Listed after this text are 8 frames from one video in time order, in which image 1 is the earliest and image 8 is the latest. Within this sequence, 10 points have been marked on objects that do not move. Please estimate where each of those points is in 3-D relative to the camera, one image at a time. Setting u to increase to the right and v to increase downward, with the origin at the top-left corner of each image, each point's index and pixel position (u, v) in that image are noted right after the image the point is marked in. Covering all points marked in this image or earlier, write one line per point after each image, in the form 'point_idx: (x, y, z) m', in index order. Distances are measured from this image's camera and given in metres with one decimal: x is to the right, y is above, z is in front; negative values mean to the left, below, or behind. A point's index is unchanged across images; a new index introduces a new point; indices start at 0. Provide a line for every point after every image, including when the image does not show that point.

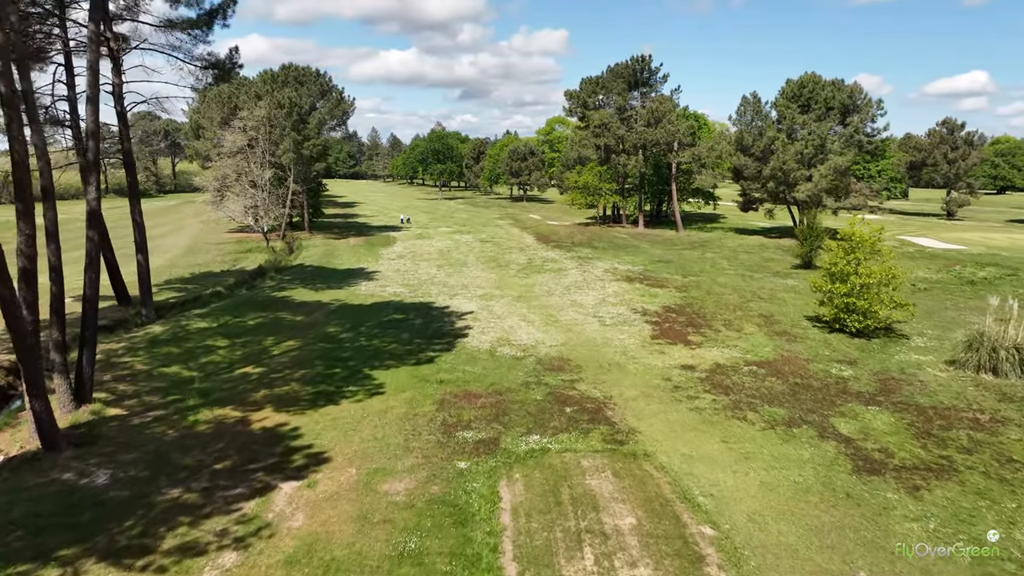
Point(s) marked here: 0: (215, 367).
0: (-8.0, -2.1, +18.1) m
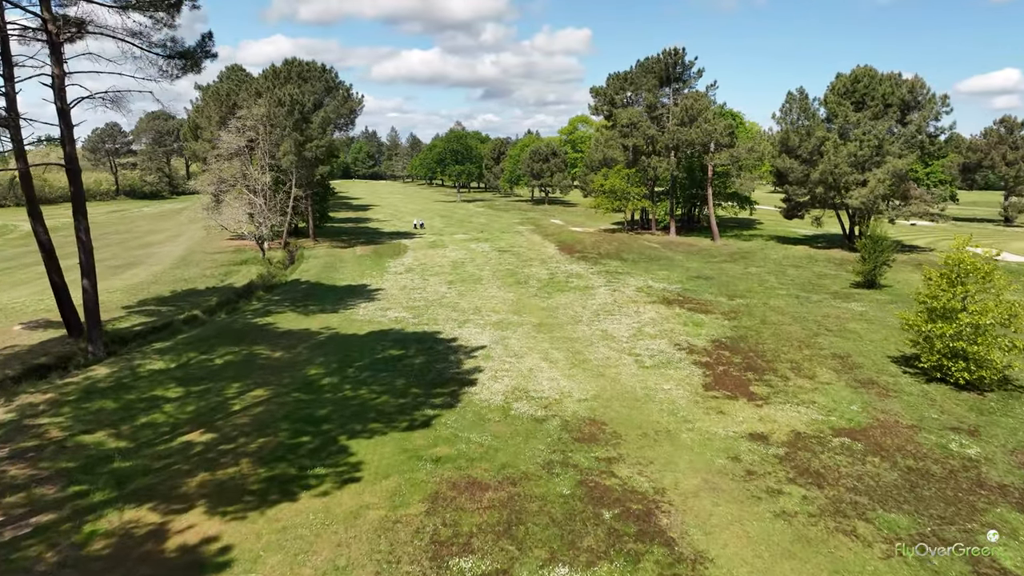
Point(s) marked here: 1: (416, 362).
0: (-7.6, -3.1, +14.3) m
1: (-2.8, -2.2, +19.8) m
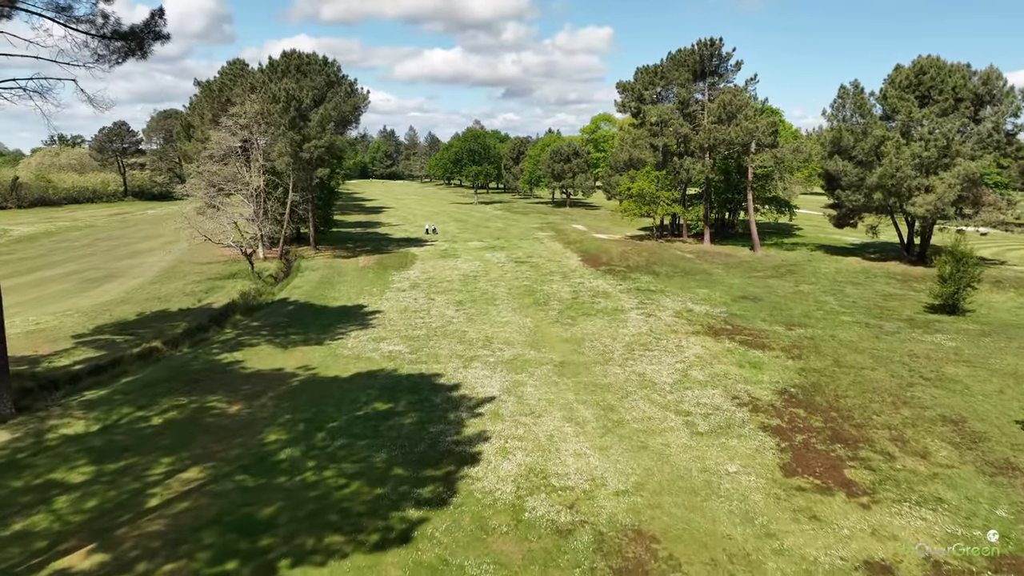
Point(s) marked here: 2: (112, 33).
0: (-7.4, -4.0, +10.2) m
1: (-2.5, -3.1, +15.6) m
2: (-10.0, +6.4, +16.8) m
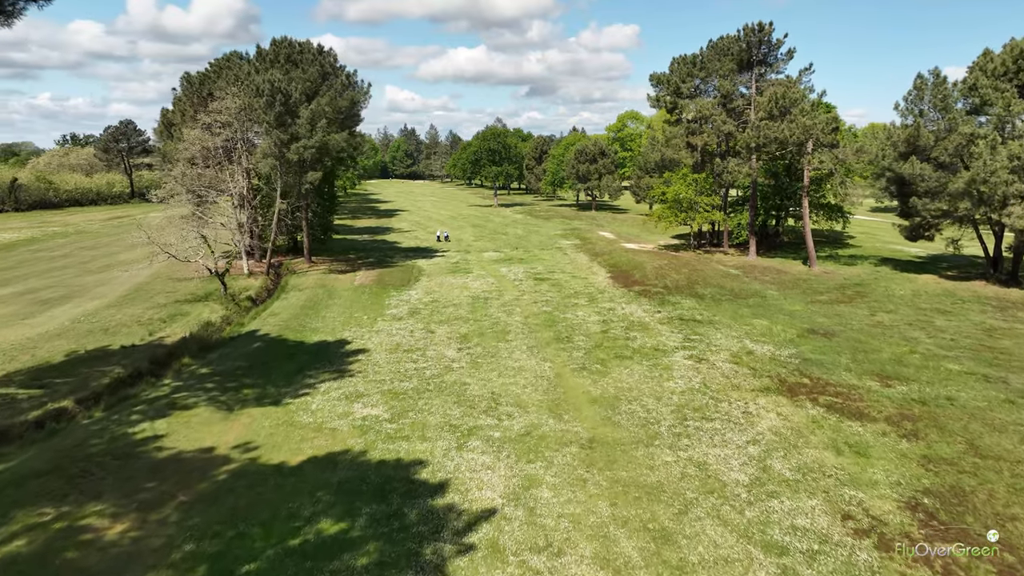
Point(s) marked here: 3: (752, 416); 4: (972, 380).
0: (-7.5, -5.1, +5.1) m
1: (-2.4, -4.3, +10.4) m
2: (-9.8, +5.2, +11.8) m
3: (+6.0, -3.1, +16.8) m
4: (+13.2, -2.6, +19.4) m
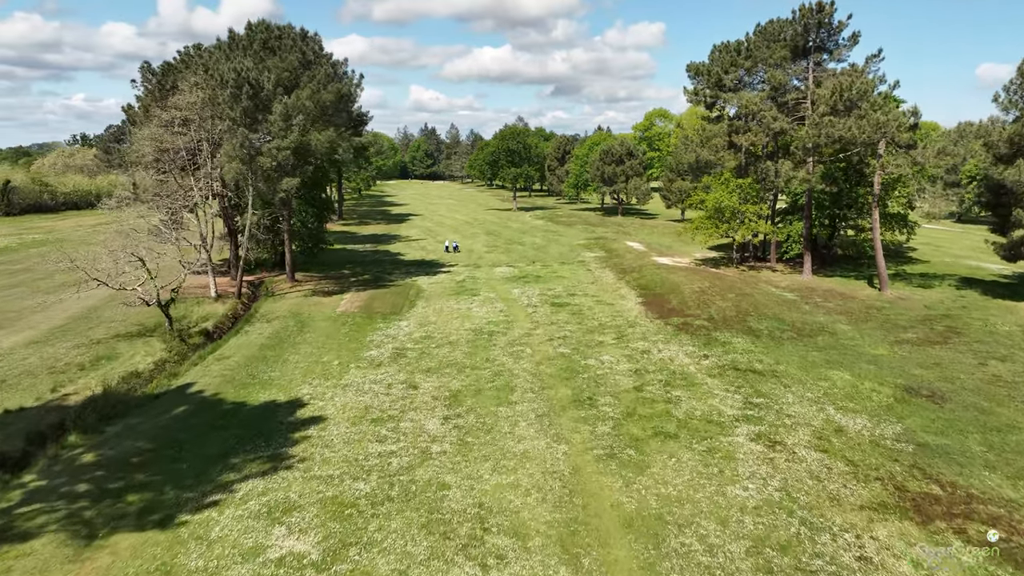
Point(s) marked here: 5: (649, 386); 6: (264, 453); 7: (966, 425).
0: (-8.1, -6.4, -0.4) m
1: (-2.8, -5.6, +4.7) m
2: (-10.0, +4.0, +6.4) m
3: (+5.8, -4.4, +10.8) m
4: (+13.1, -4.0, +13.2) m
5: (+4.1, -2.8, +20.0) m
6: (-5.6, -3.7, +15.3) m
7: (+11.2, -3.4, +16.6) m
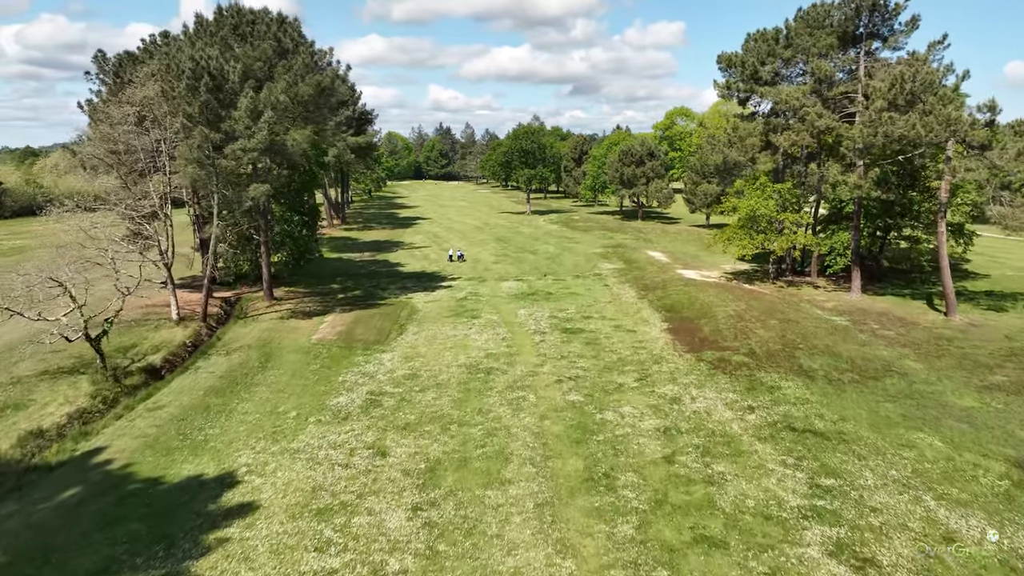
0: (-8.7, -7.3, -4.4) m
1: (-3.3, -6.5, +0.5) m
2: (-10.5, +3.1, +2.4) m
3: (+5.5, -5.4, +6.4) m
4: (+12.9, -5.0, +8.6) m
5: (+4.0, -3.8, +15.6) m
6: (-5.8, -4.6, +11.2) m
7: (+11.0, -4.4, +12.0) m
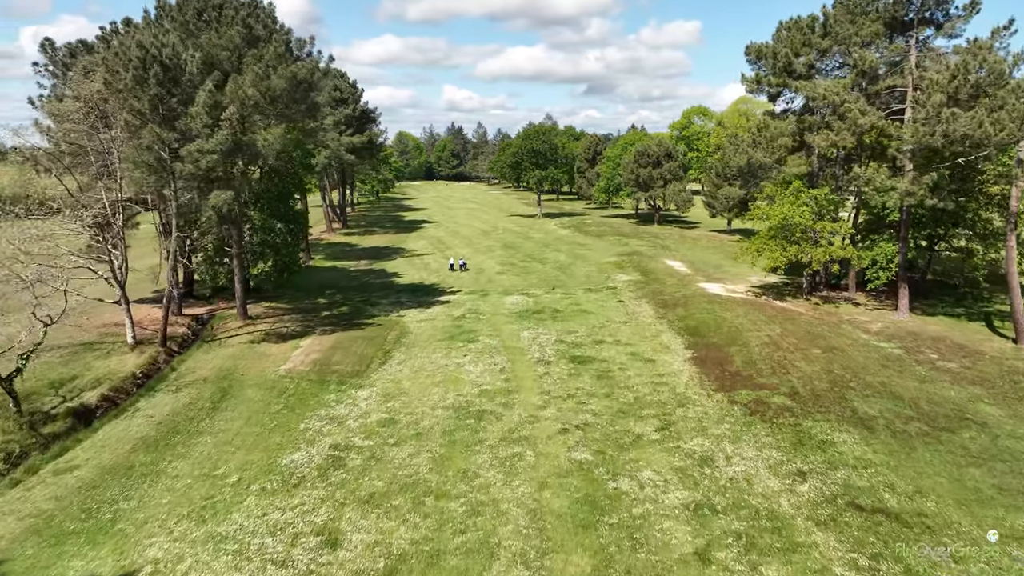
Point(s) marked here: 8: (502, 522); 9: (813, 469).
0: (-9.4, -8.0, -7.7) m
1: (-3.8, -7.3, -2.9) m
2: (-10.9, +2.4, -0.9) m
3: (+5.0, -6.2, +2.8) m
4: (+12.5, -5.8, +4.8) m
5: (+3.7, -4.6, +12.0) m
6: (-6.1, -5.3, +7.8) m
7: (+10.7, -5.2, +8.3) m
8: (-0.2, -4.4, +12.9) m
9: (+6.8, -4.0, +15.2) m
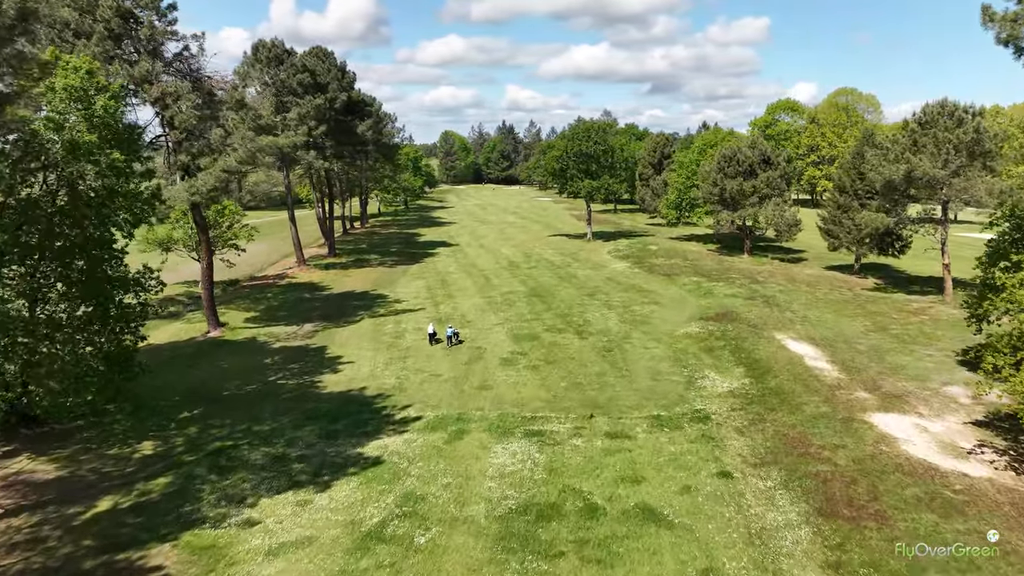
0: (-13.3, -11.6, -23.5) m
1: (-7.3, -10.9, -19.2) m
2: (-14.1, -1.1, -16.6) m
3: (+2.0, -10.1, -14.3) m
4: (+9.6, -9.8, -12.9) m
5: (+1.6, -8.4, -5.0) m
6: (-8.7, -9.0, -8.3) m
7: (+8.1, -9.1, -9.3) m
8: (-2.3, -8.2, -3.8) m
9: (+4.9, -7.8, -2.1) m
